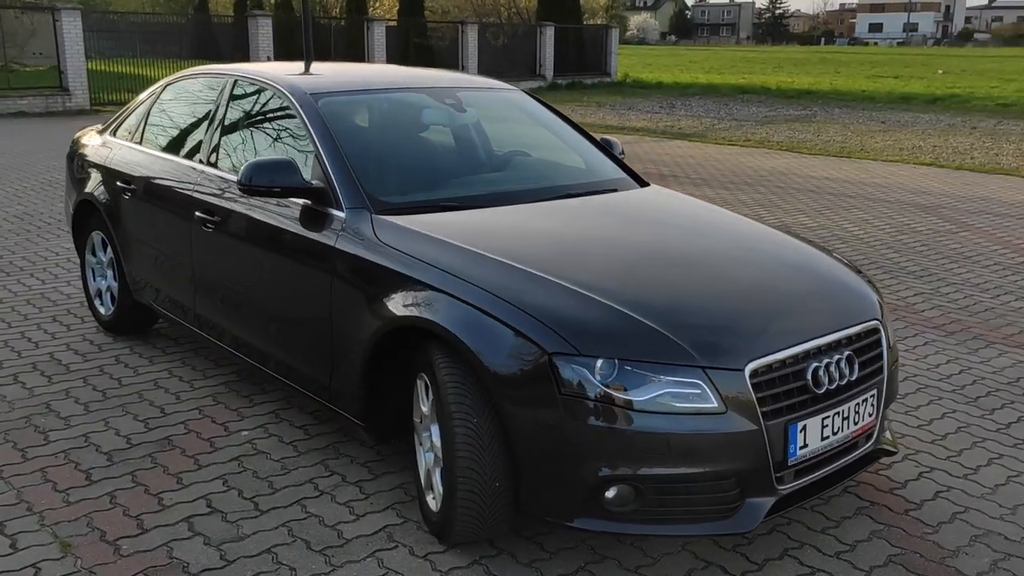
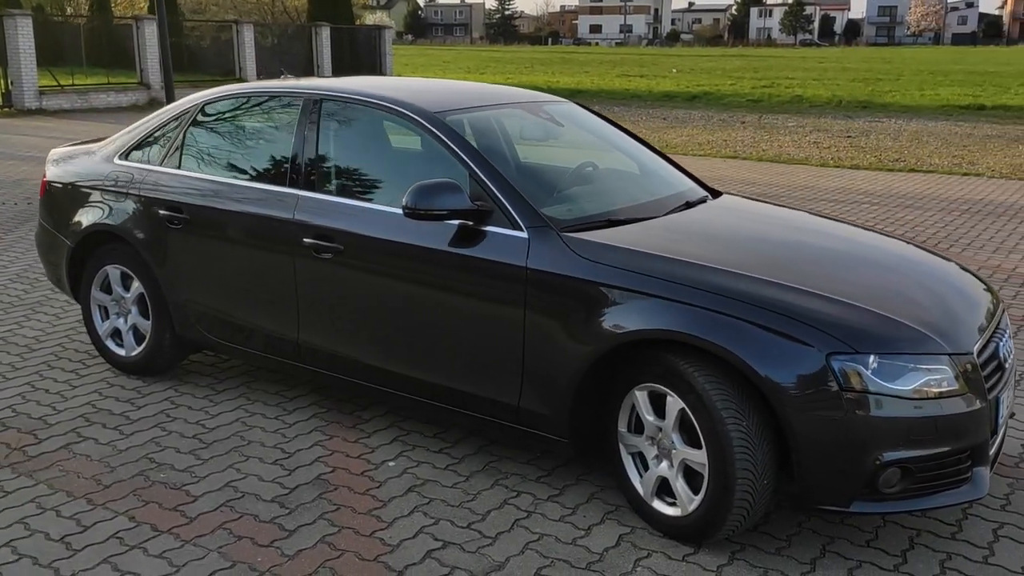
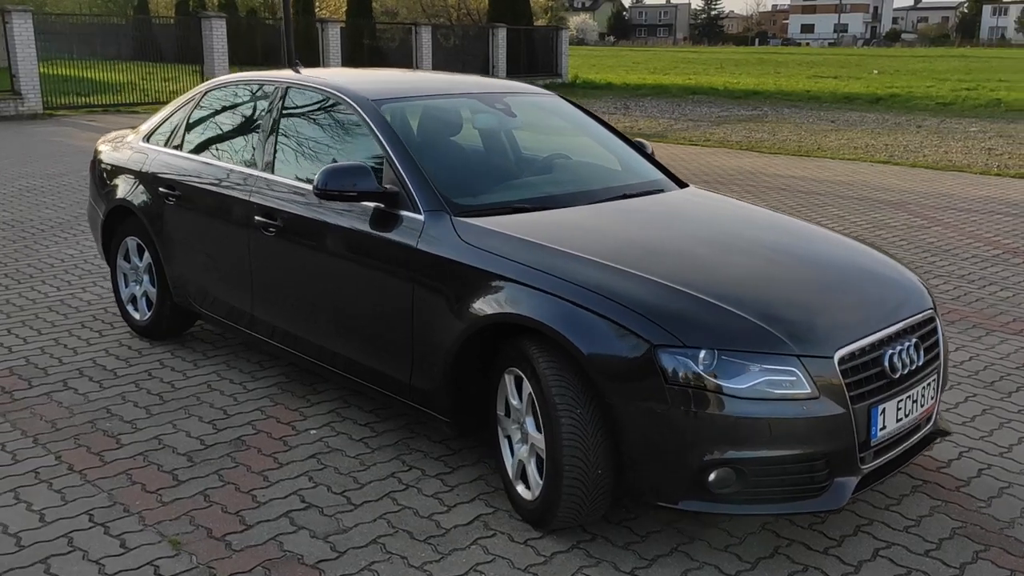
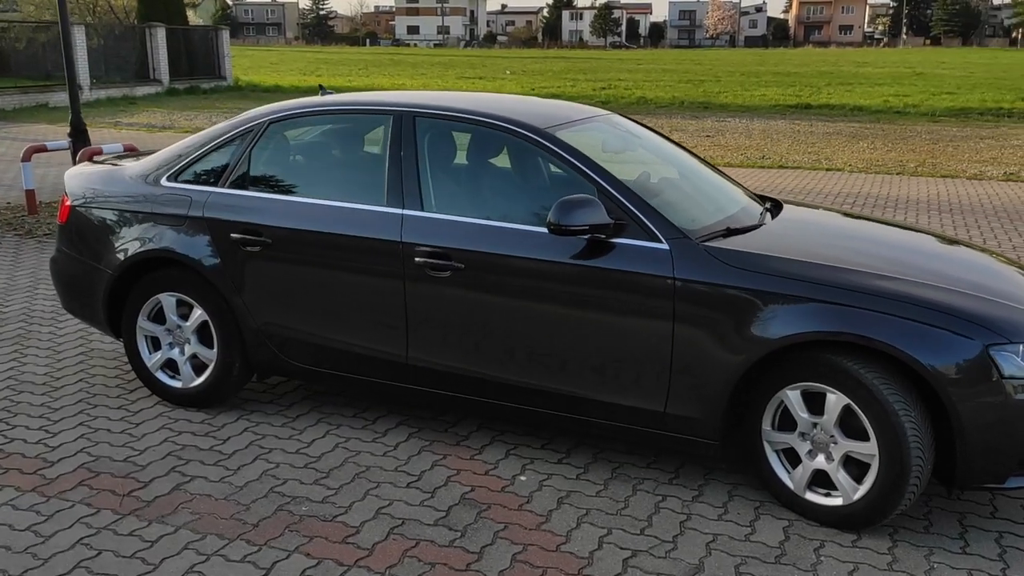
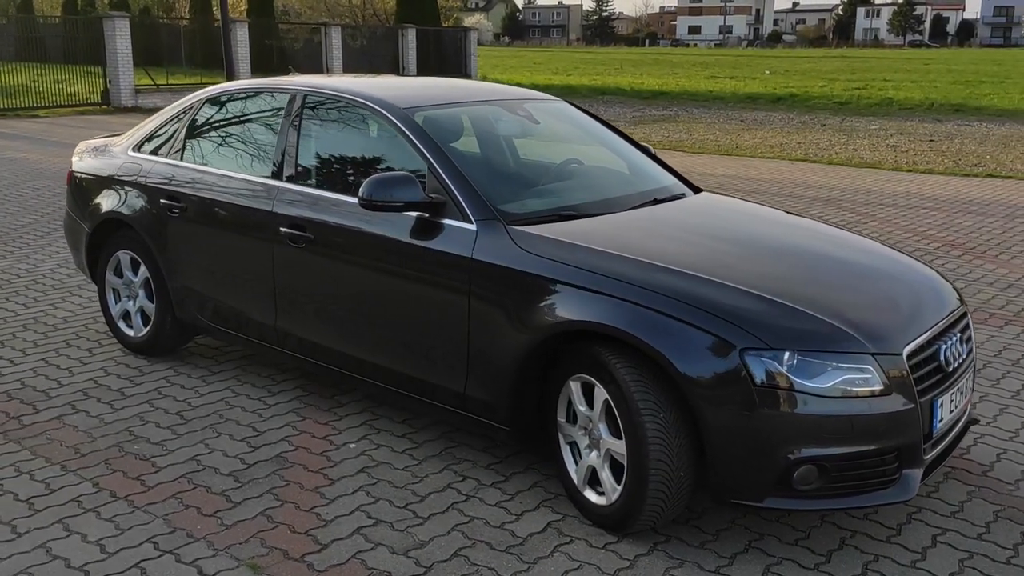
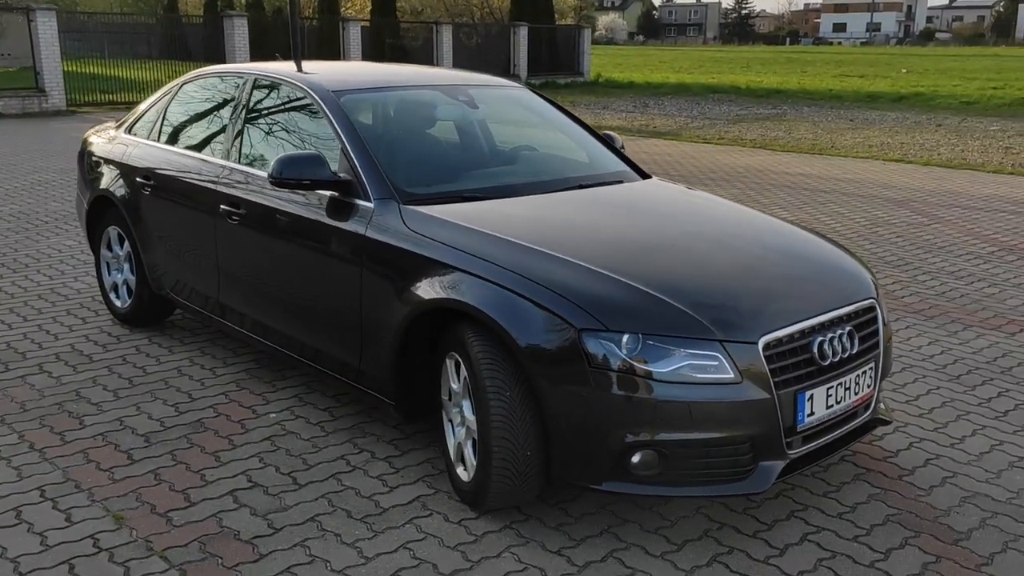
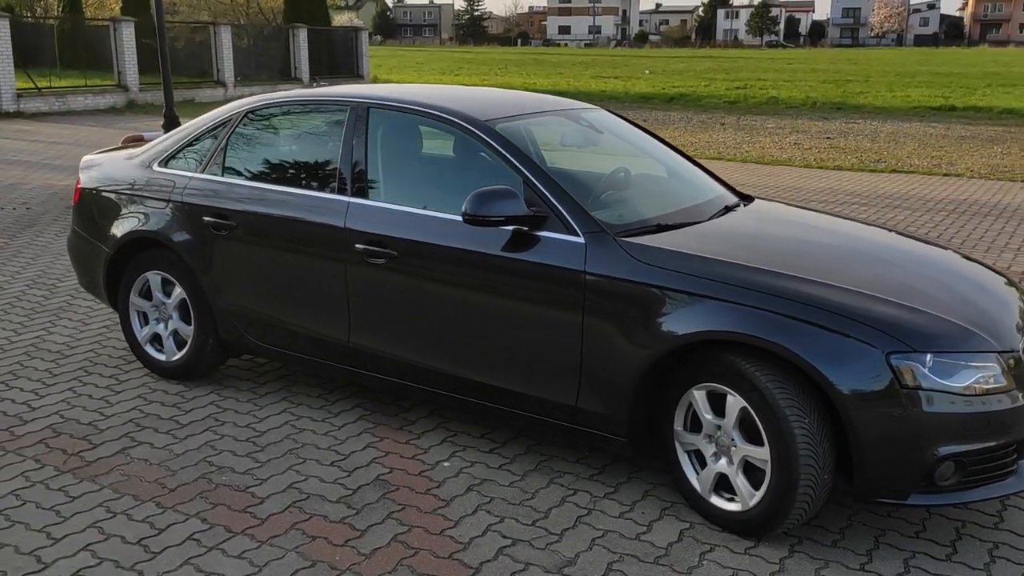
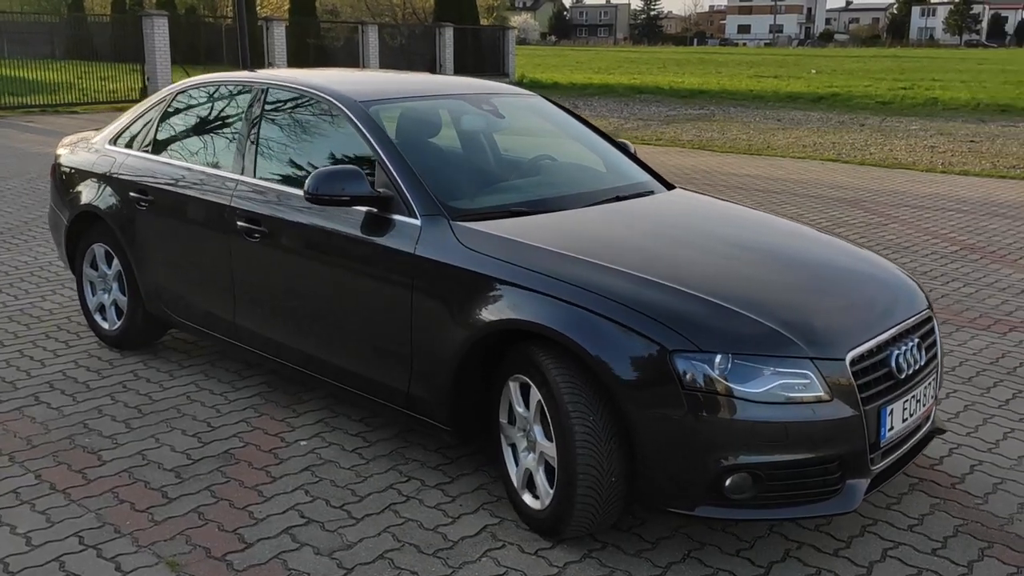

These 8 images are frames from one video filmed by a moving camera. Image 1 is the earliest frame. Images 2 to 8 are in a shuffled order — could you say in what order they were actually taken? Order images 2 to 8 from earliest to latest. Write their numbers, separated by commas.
6, 3, 8, 5, 2, 7, 4
